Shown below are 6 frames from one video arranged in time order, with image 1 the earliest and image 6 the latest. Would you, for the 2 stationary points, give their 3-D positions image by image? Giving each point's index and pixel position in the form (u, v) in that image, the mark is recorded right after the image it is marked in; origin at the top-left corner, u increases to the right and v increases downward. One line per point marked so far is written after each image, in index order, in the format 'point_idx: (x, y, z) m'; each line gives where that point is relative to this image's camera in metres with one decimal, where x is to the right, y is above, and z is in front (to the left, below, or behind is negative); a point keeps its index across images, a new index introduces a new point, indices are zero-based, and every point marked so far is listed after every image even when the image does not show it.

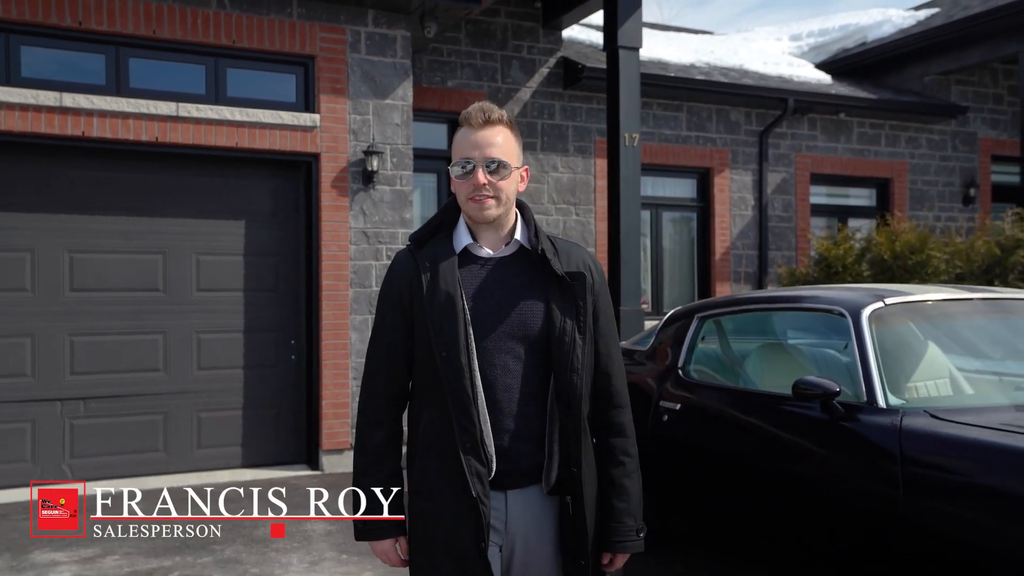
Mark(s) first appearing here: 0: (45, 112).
0: (-2.8, +1.1, +5.5) m
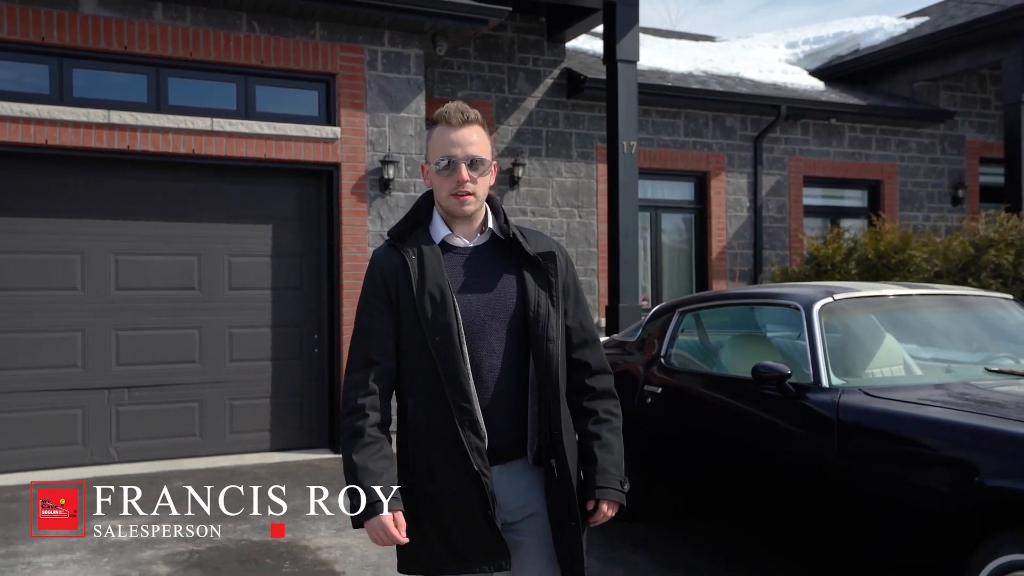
0: (-2.8, +1.1, +6.0) m
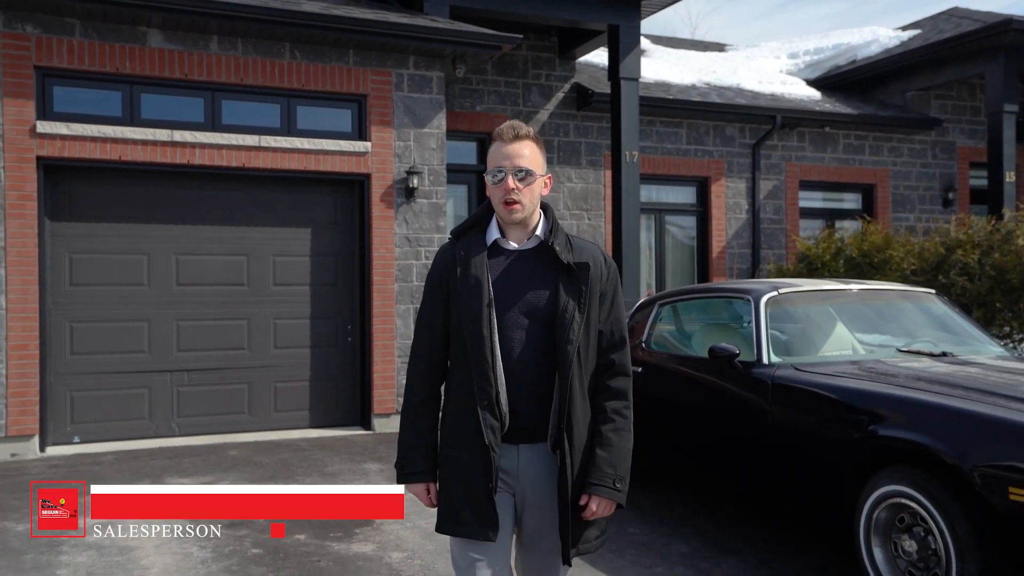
0: (-2.7, +1.1, +7.0) m
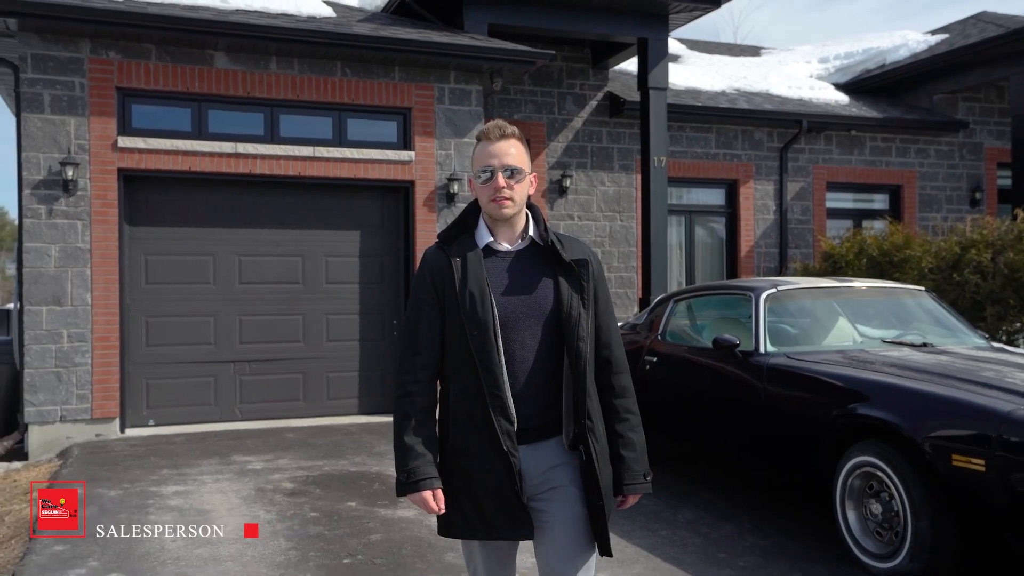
0: (-2.5, +1.1, +7.7) m
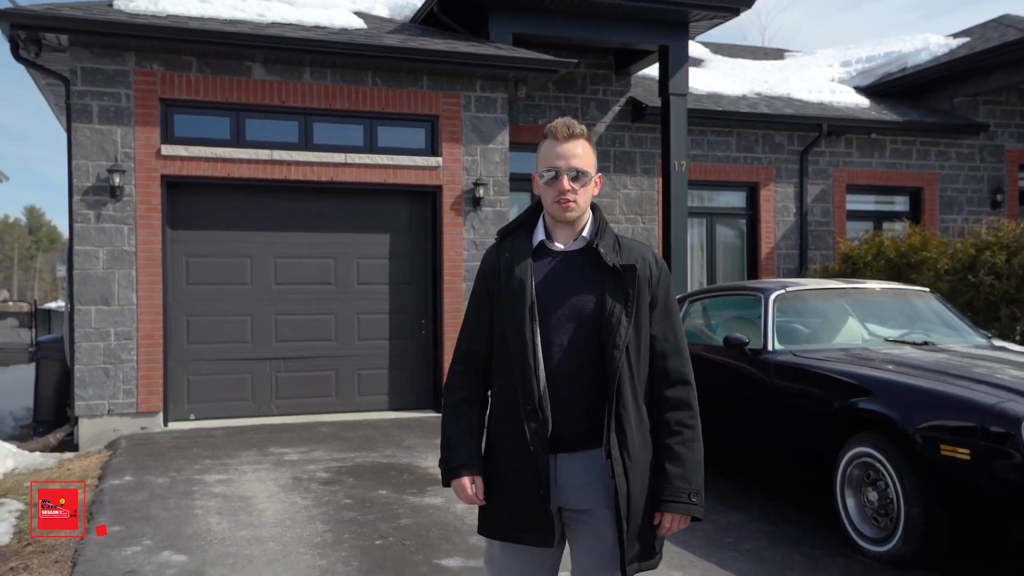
0: (-2.2, +1.1, +8.1) m
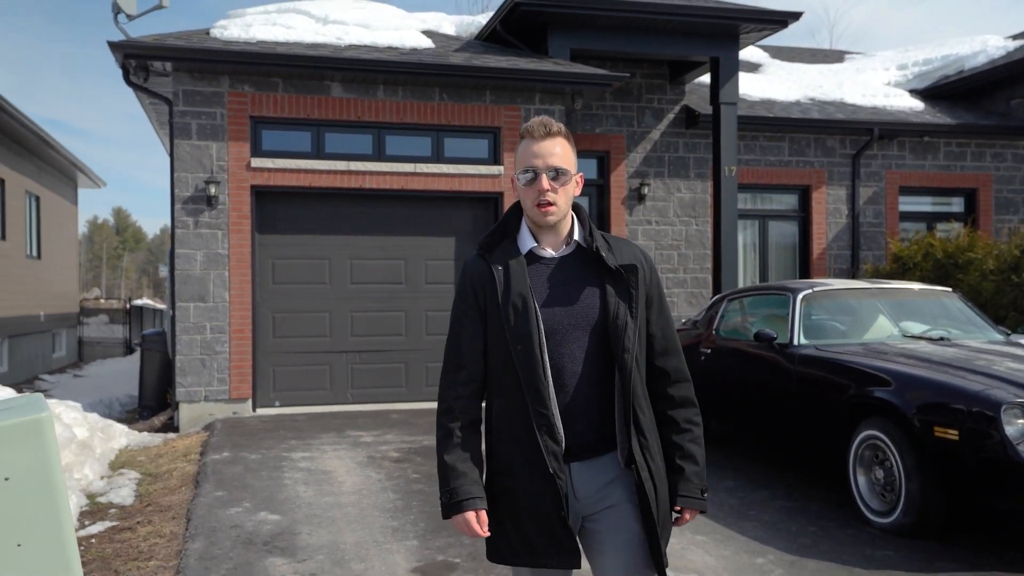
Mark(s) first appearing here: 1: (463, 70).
0: (-1.7, +1.1, +8.9) m
1: (-0.5, +2.2, +8.9) m
